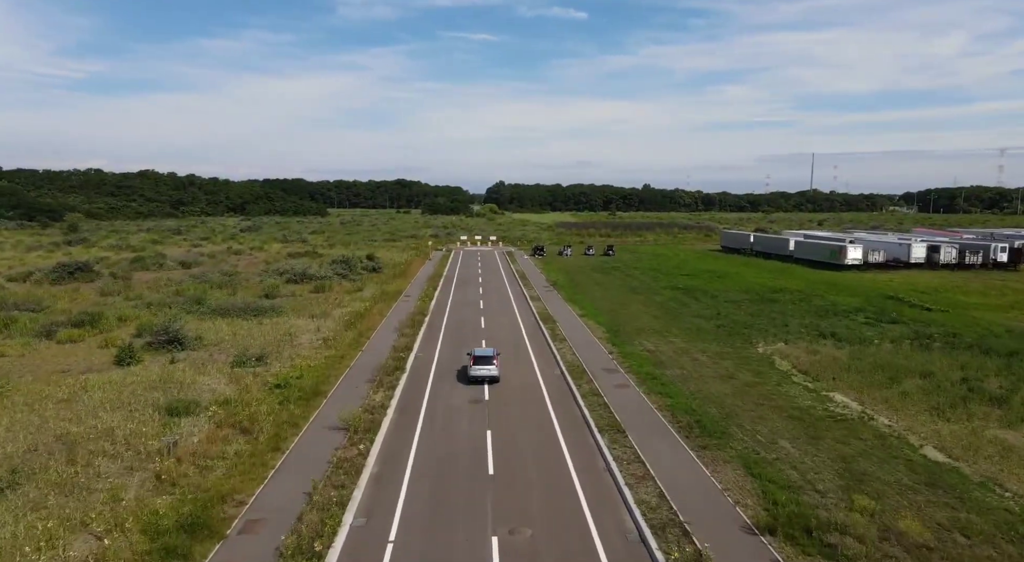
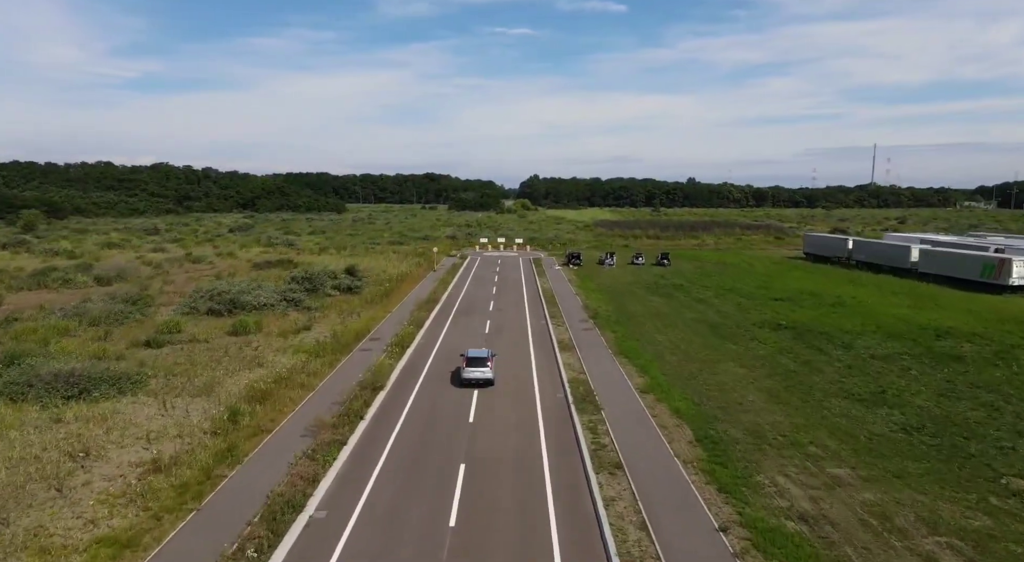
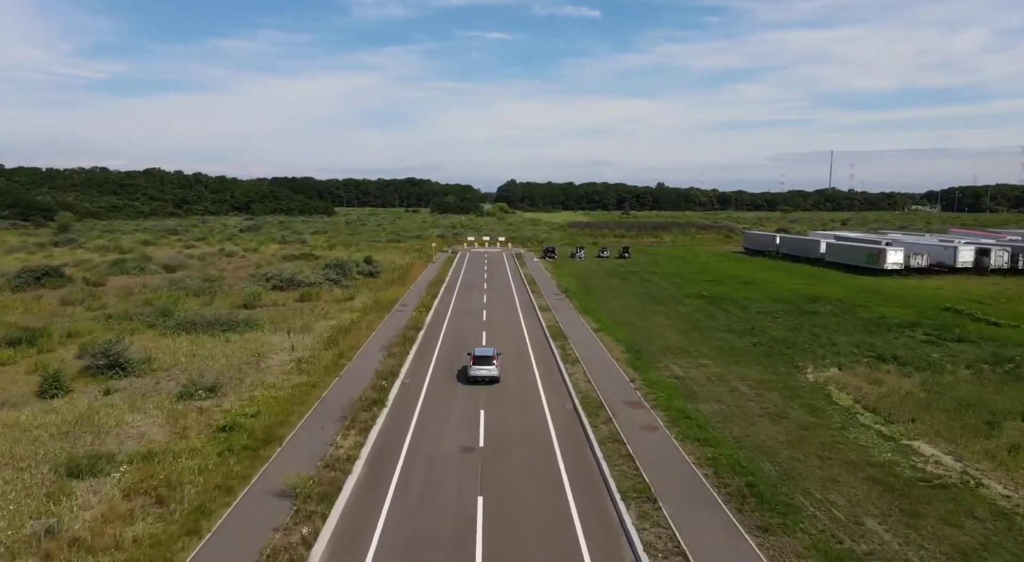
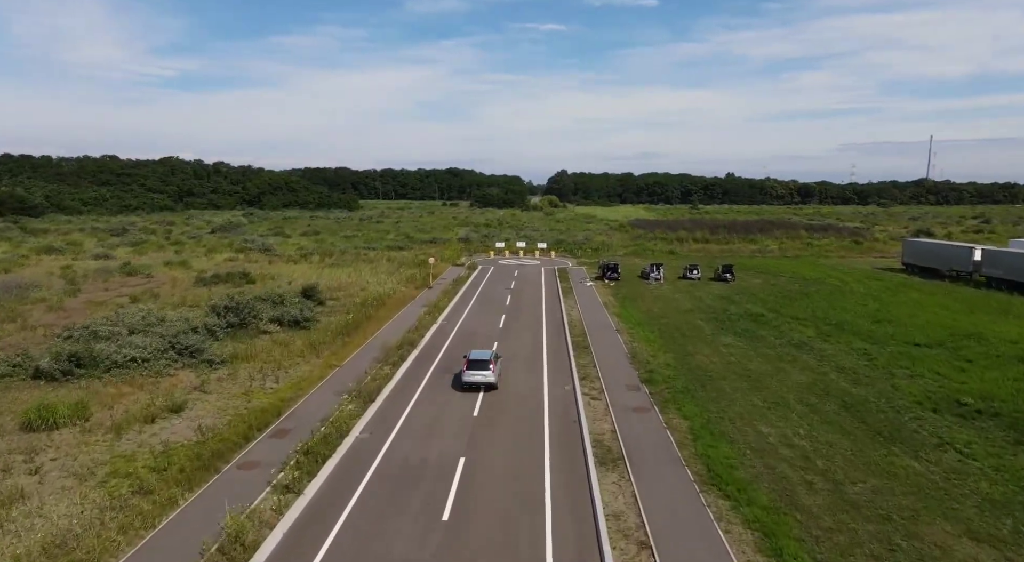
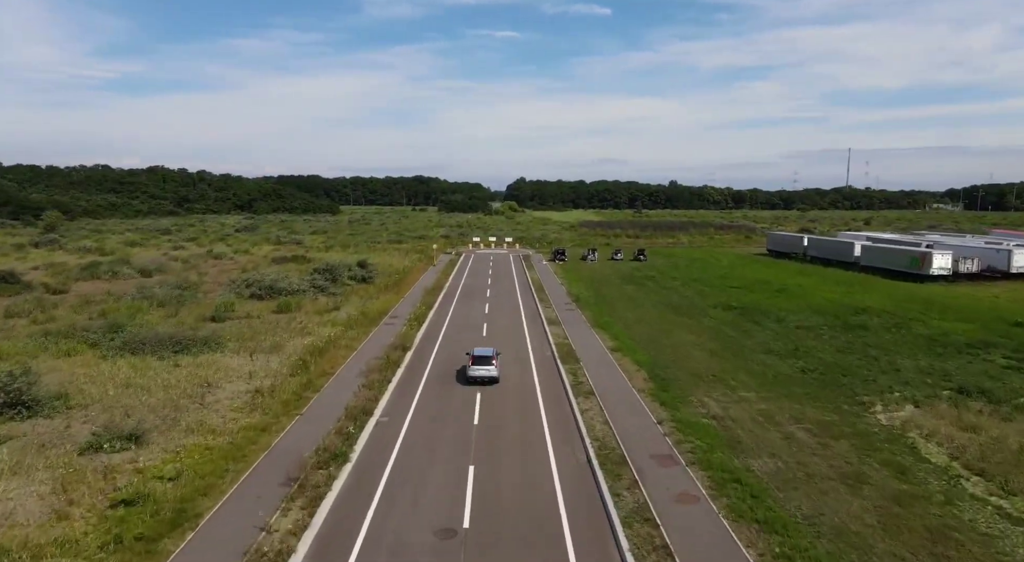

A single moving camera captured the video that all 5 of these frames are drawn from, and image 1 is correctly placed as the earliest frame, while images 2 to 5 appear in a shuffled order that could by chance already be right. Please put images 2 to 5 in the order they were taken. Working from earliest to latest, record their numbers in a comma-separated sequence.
3, 5, 2, 4
